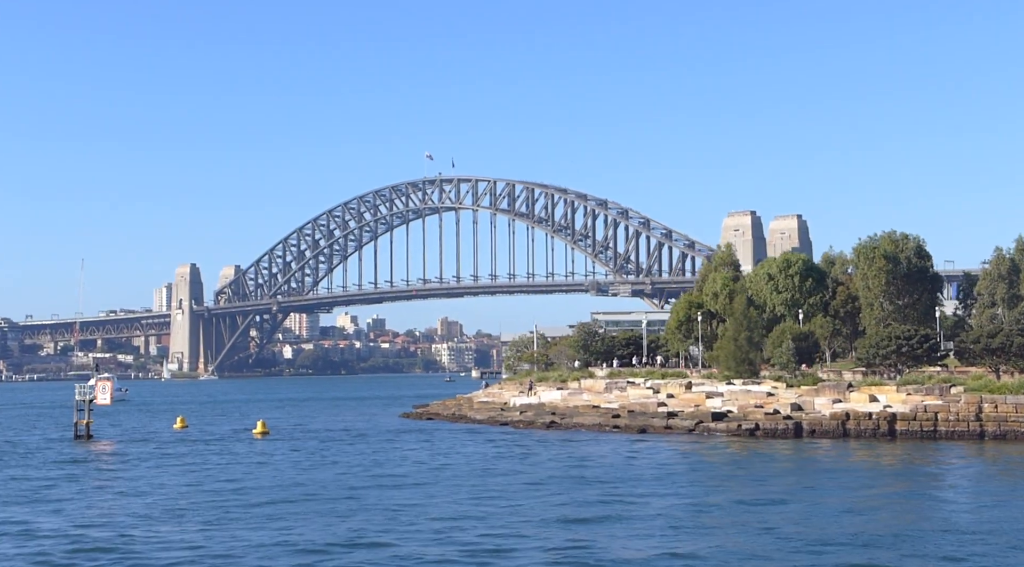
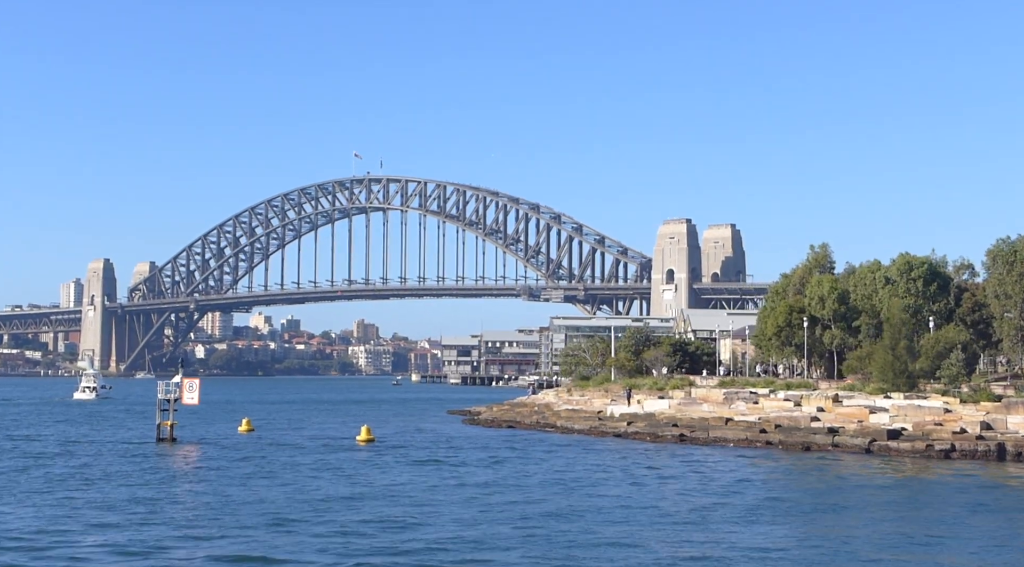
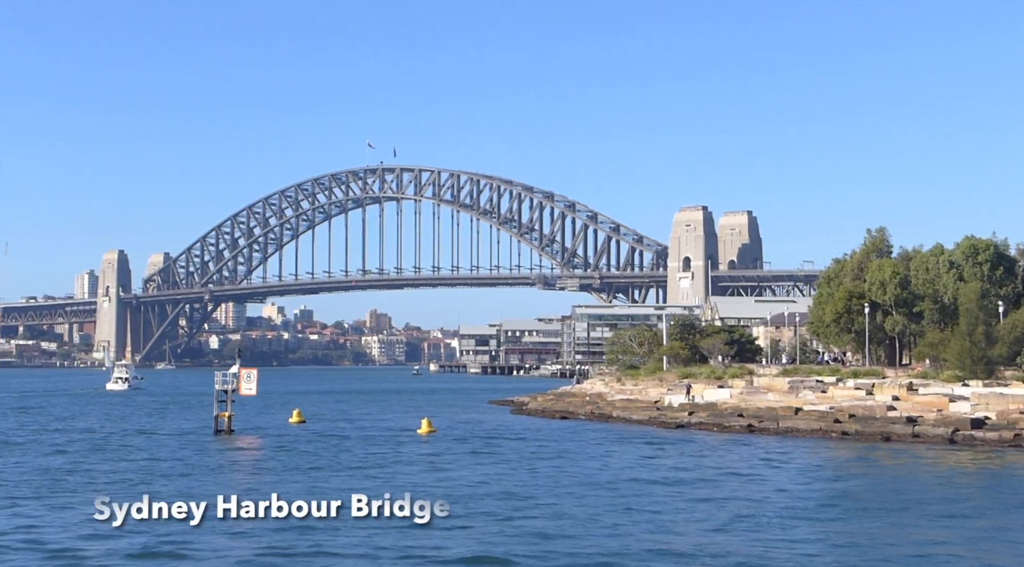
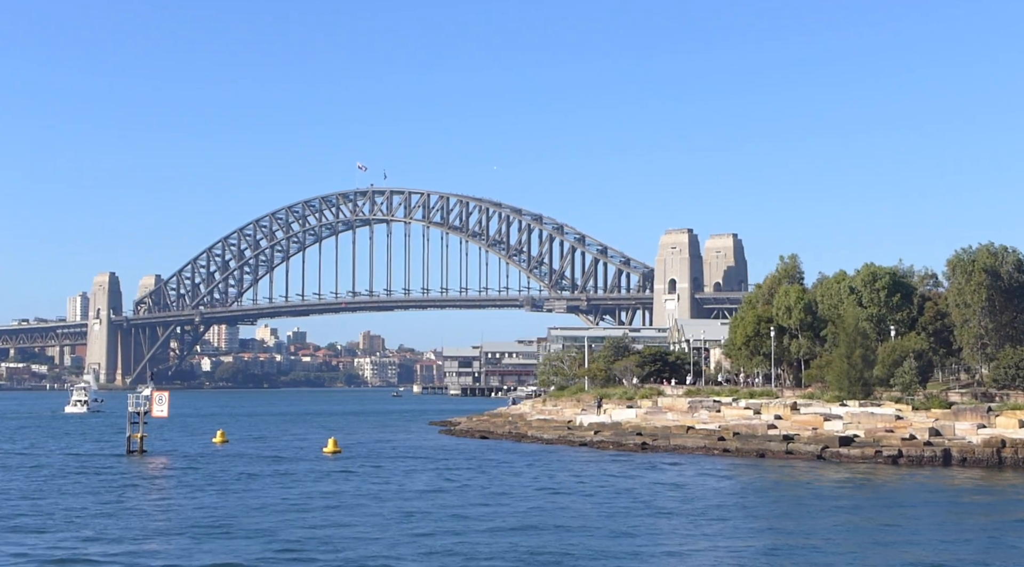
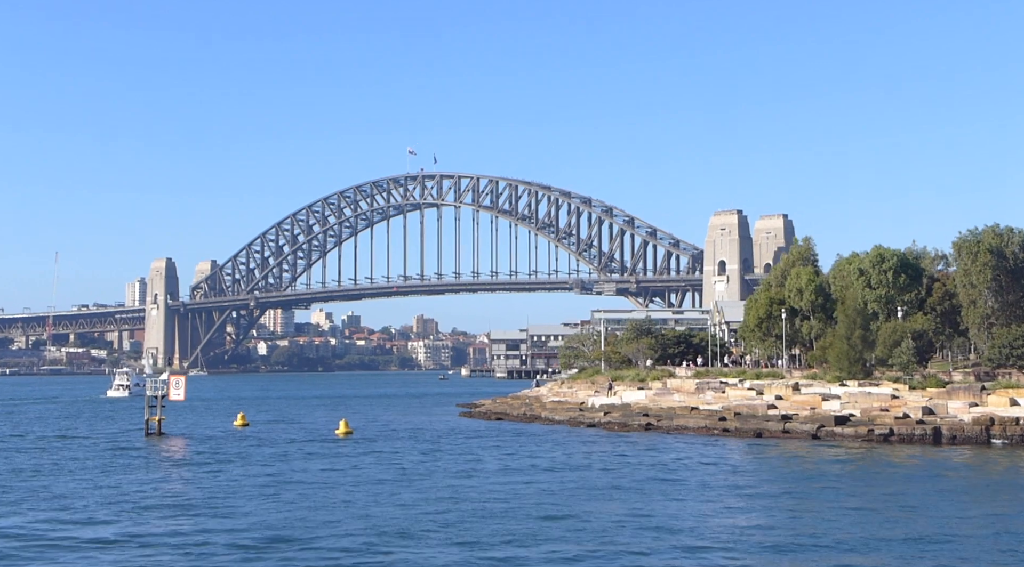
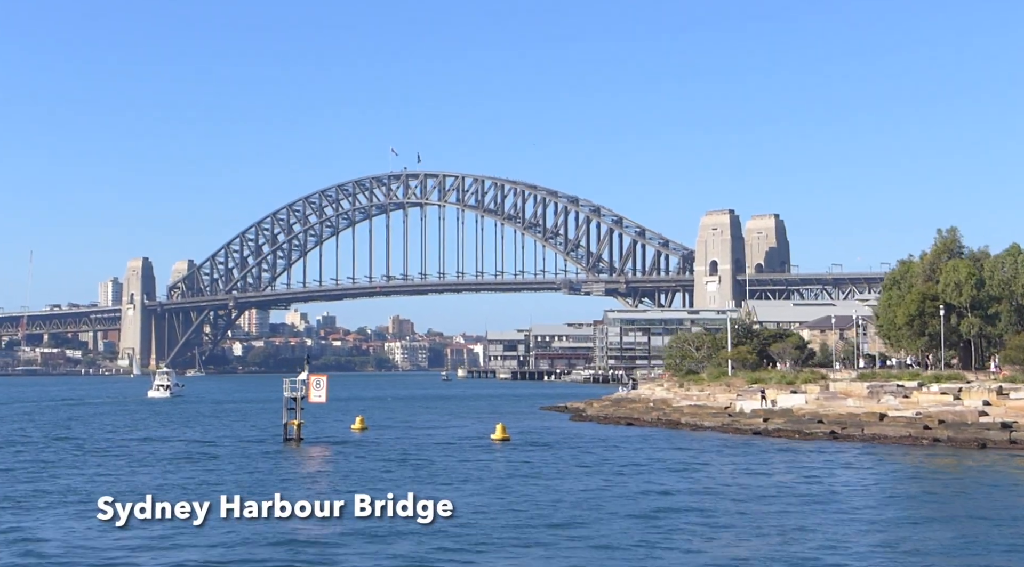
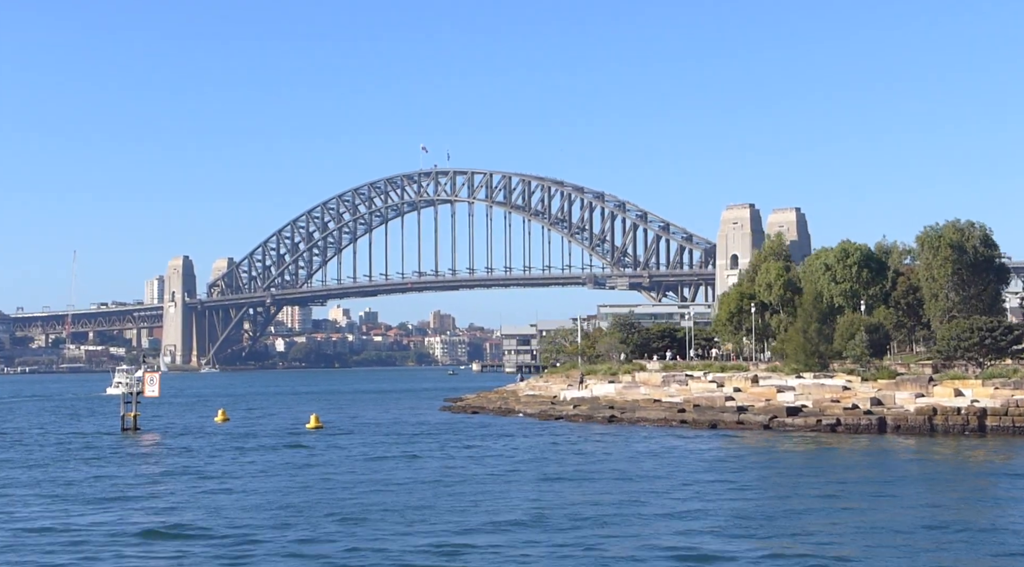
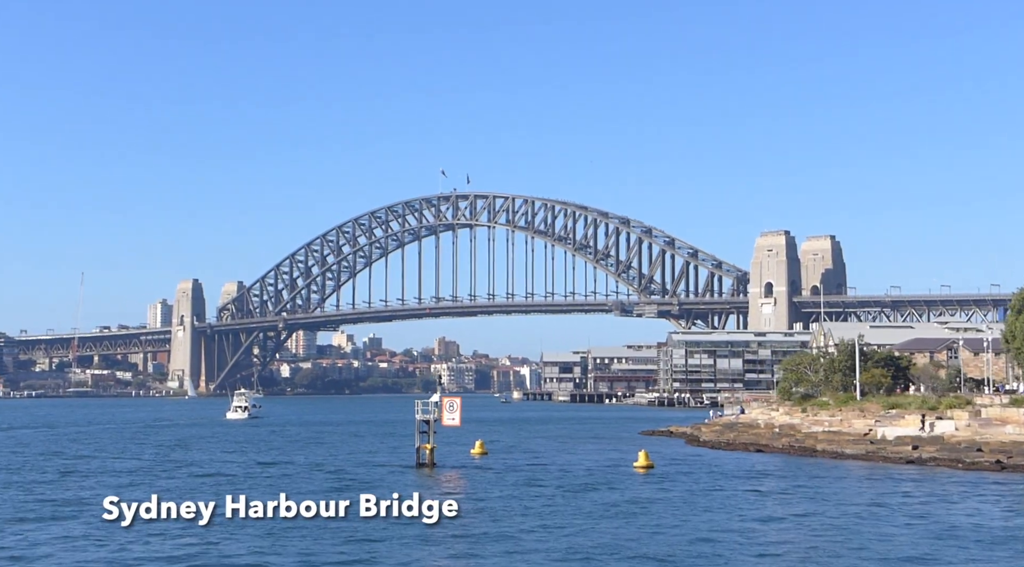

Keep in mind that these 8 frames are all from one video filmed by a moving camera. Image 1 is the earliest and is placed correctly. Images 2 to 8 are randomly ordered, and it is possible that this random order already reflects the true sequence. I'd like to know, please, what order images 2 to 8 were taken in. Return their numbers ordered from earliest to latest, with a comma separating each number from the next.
7, 5, 4, 2, 3, 6, 8
